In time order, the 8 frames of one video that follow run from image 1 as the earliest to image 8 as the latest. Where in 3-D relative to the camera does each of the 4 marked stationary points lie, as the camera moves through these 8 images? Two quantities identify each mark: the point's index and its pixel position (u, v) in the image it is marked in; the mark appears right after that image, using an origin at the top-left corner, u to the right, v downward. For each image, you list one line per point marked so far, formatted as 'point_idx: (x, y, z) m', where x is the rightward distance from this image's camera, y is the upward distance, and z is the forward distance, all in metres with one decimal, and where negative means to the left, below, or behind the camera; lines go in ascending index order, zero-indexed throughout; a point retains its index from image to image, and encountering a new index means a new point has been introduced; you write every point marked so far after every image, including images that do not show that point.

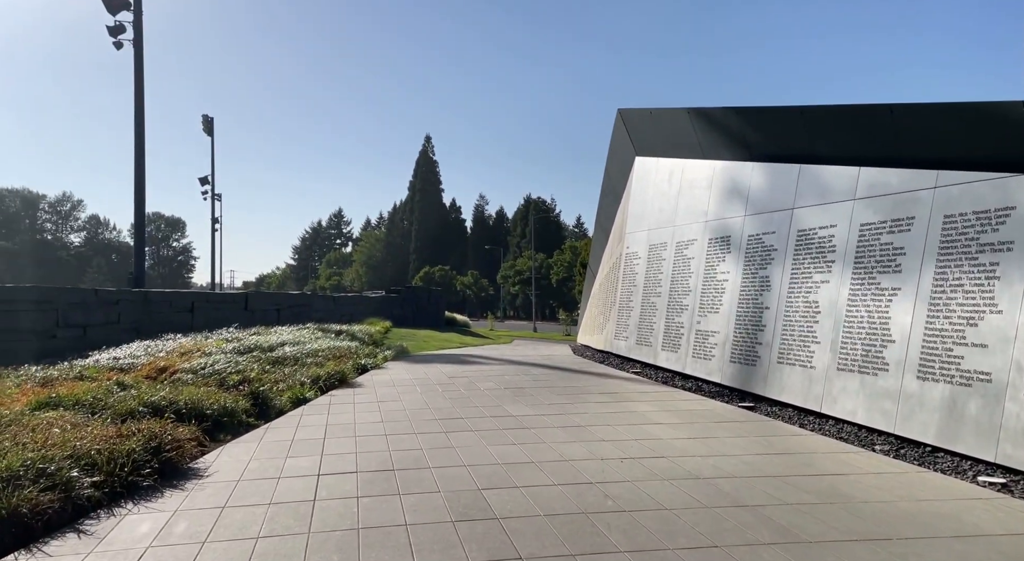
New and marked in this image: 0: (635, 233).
0: (+2.7, +1.0, +12.0) m
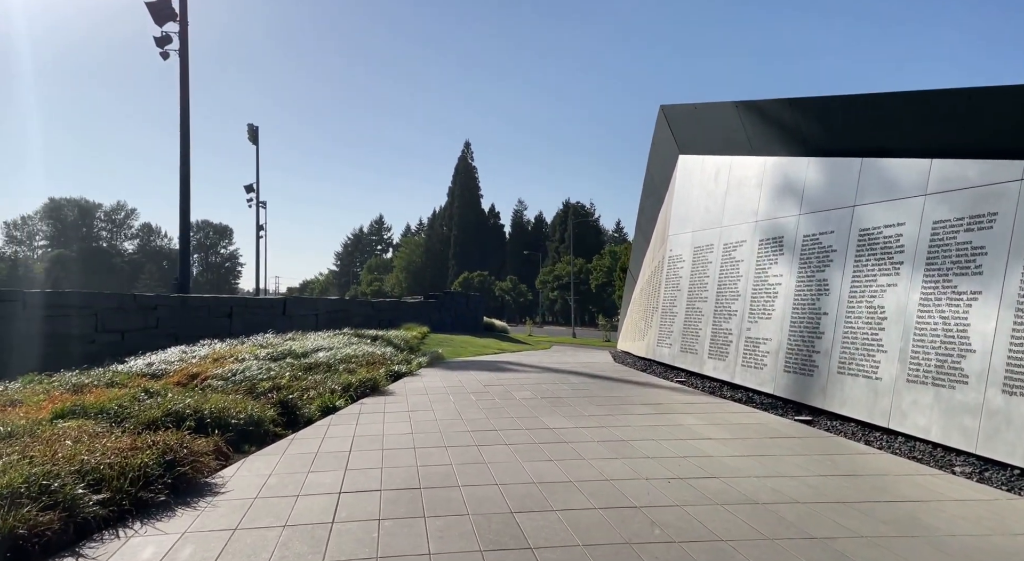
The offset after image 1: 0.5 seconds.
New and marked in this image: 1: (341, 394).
0: (+3.4, +0.9, +11.4) m
1: (-2.6, -1.7, +8.6) m
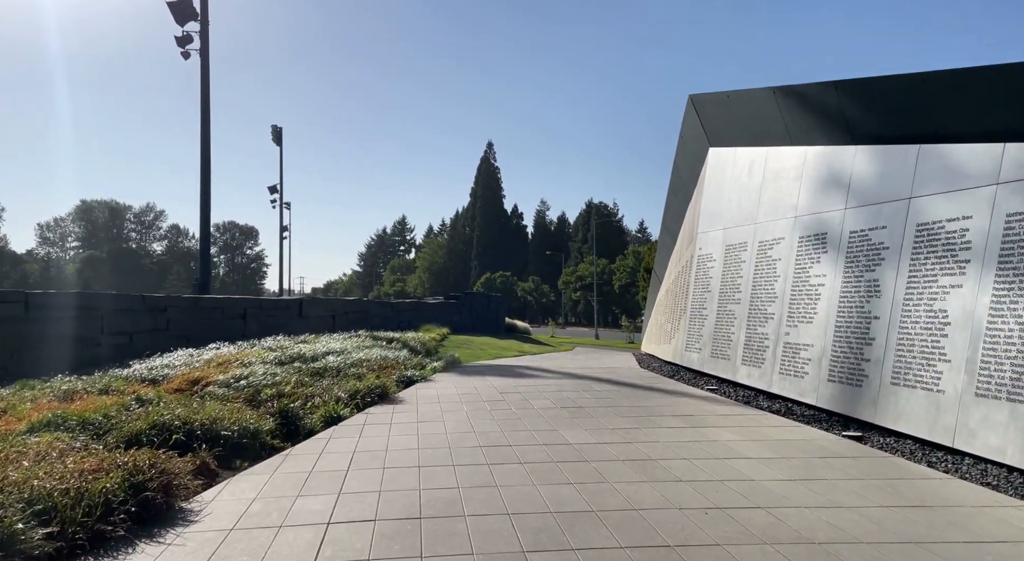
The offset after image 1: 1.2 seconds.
0: (+3.7, +0.9, +10.7) m
1: (-2.4, -1.7, +8.1) m
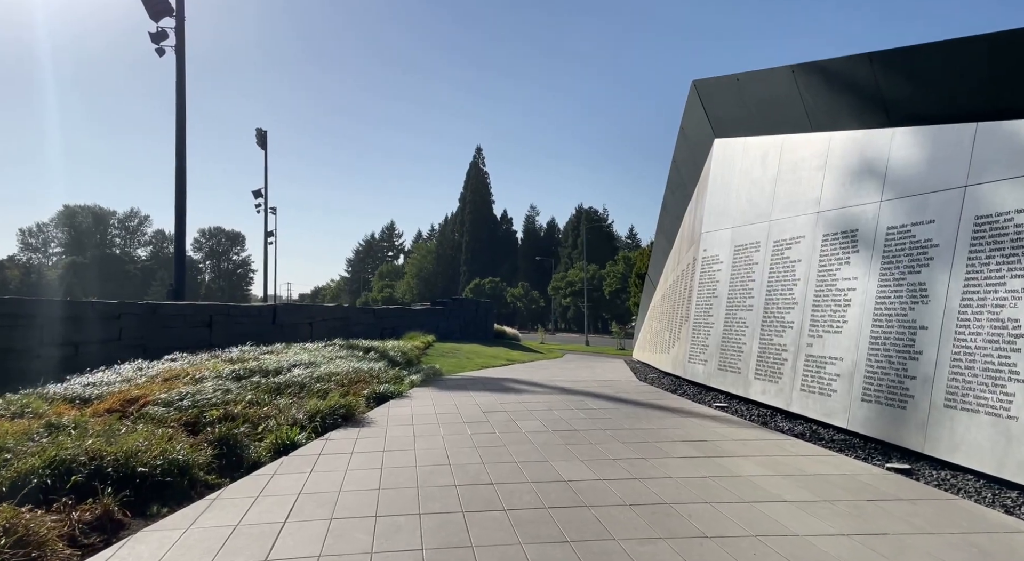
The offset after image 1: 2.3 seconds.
0: (+3.5, +0.8, +9.7) m
1: (-2.6, -1.8, +7.0) m
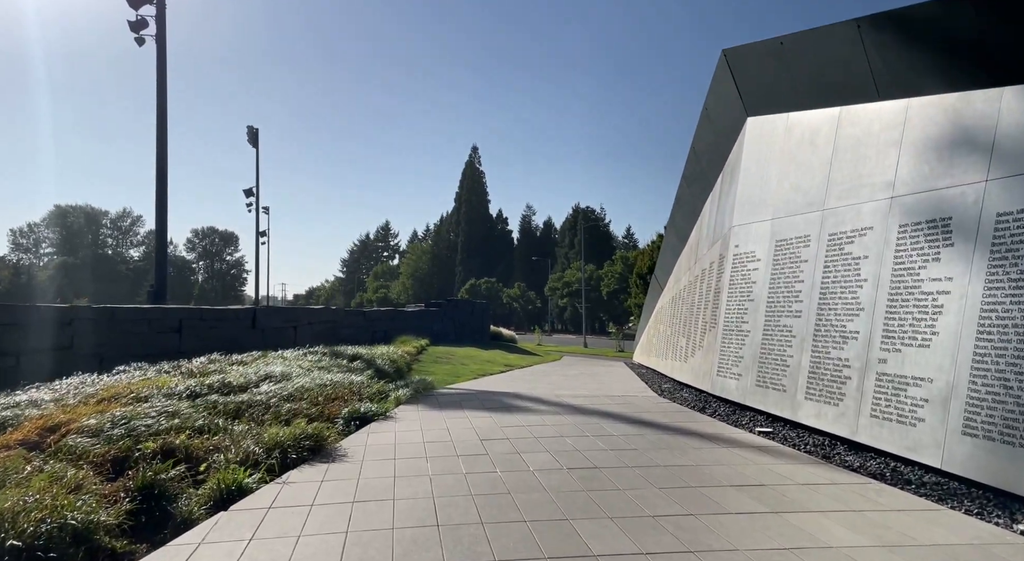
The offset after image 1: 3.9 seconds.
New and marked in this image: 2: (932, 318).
0: (+3.5, +0.8, +8.4) m
1: (-2.5, -1.8, +5.6) m
2: (+4.0, -0.3, +5.3) m
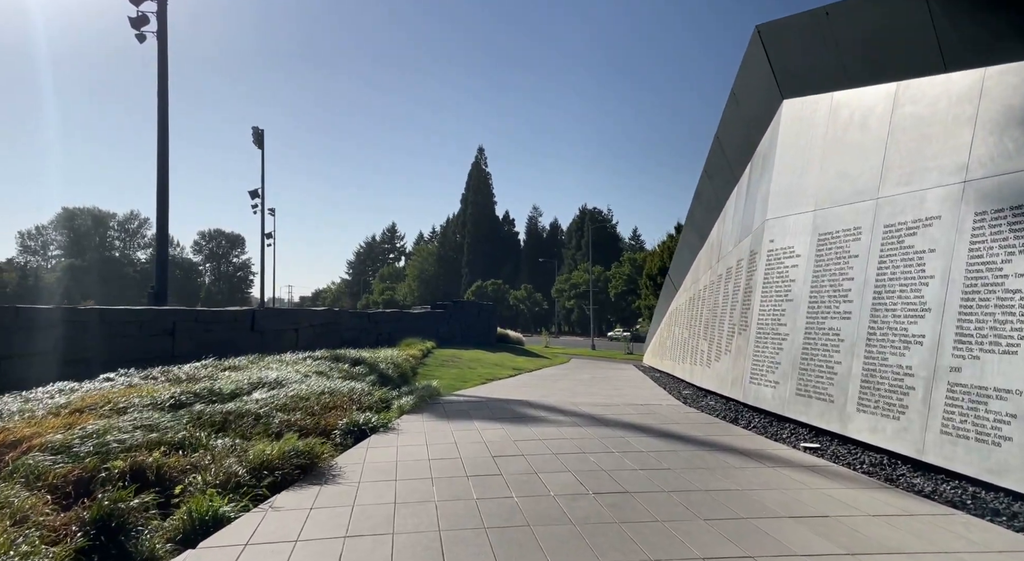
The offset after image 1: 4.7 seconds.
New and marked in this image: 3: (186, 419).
0: (+3.7, +0.8, +7.7) m
1: (-2.3, -1.8, +5.0) m
2: (+4.1, -0.3, +4.6) m
3: (-3.8, -1.6, +6.5) m
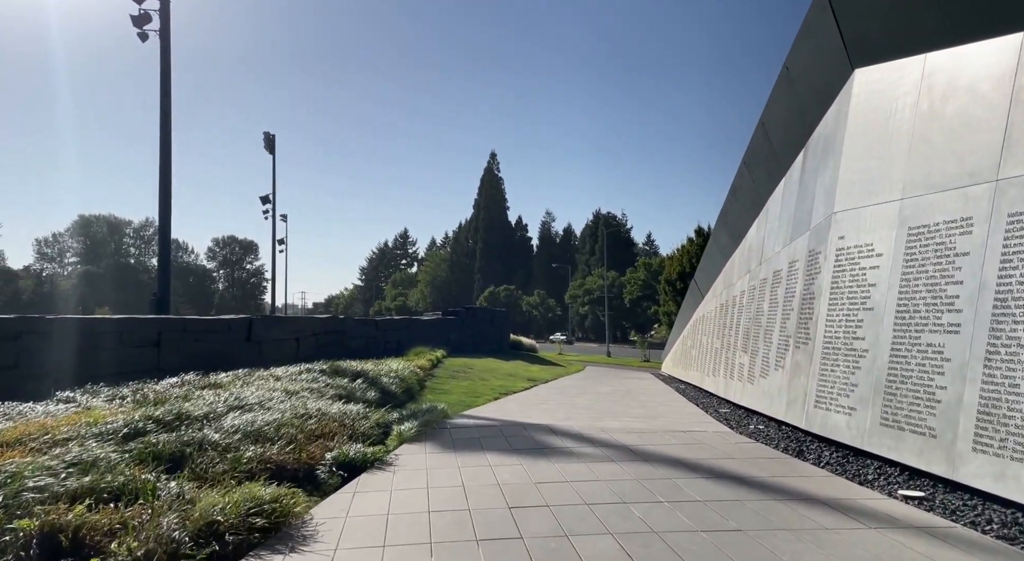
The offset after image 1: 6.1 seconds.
0: (+3.9, +0.8, +6.4) m
1: (-2.2, -1.8, +3.8) m
2: (+4.2, -0.3, +3.2) m
3: (-3.6, -1.7, +5.4) m
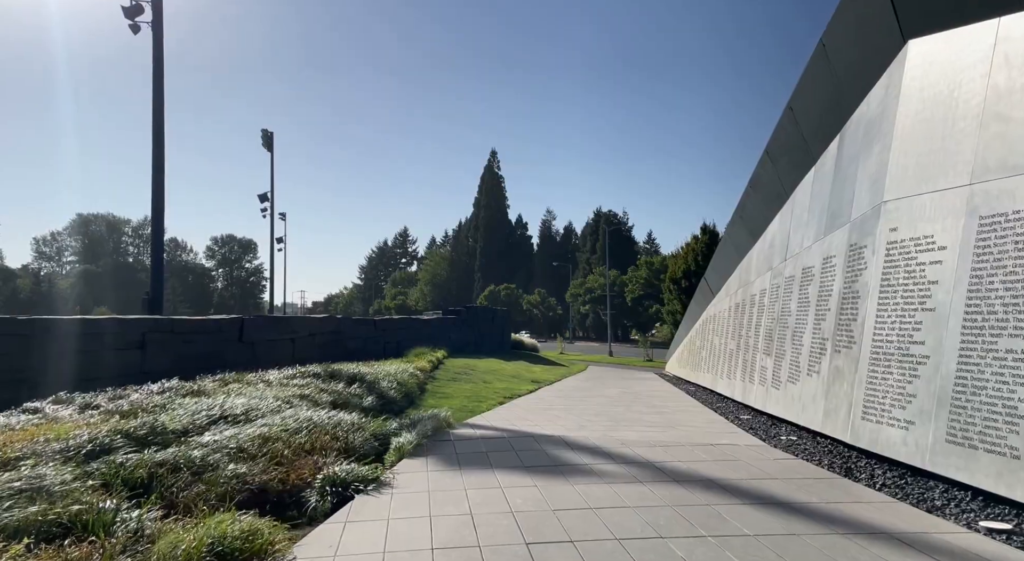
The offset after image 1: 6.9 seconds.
0: (+4.1, +0.8, +5.7) m
1: (-2.1, -1.8, +3.1) m
2: (+4.4, -0.3, +2.5) m
3: (-3.4, -1.6, +4.7) m
